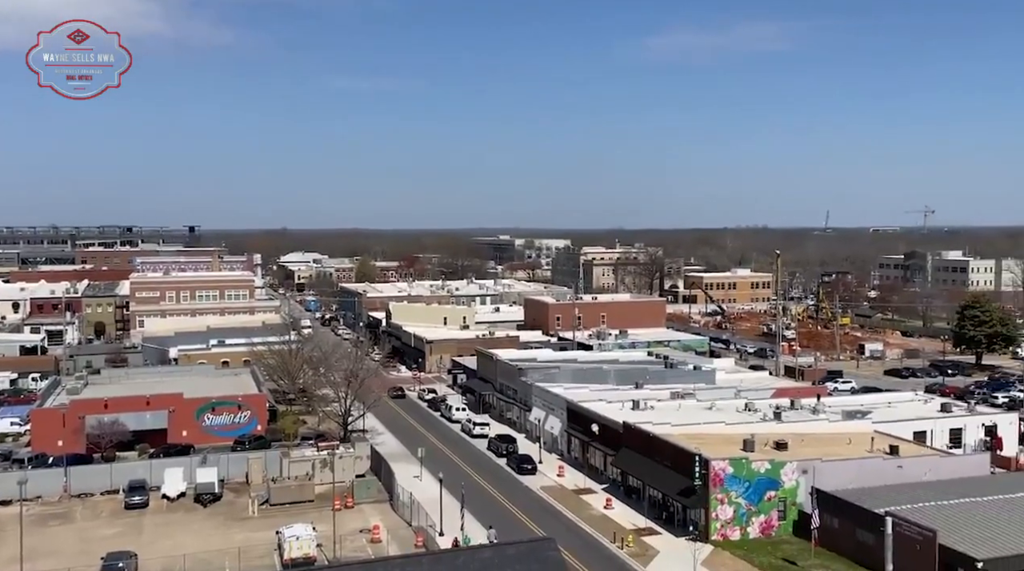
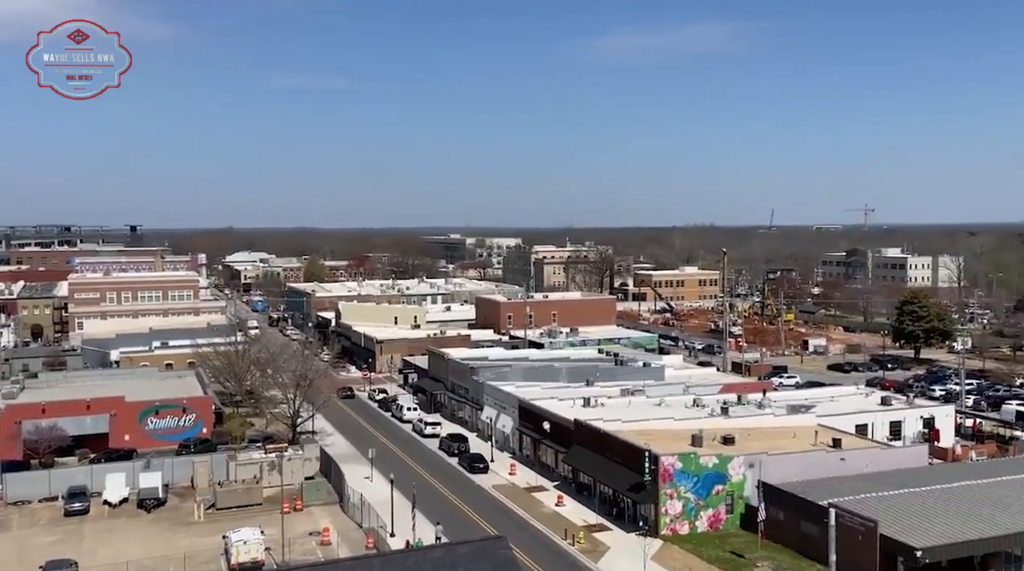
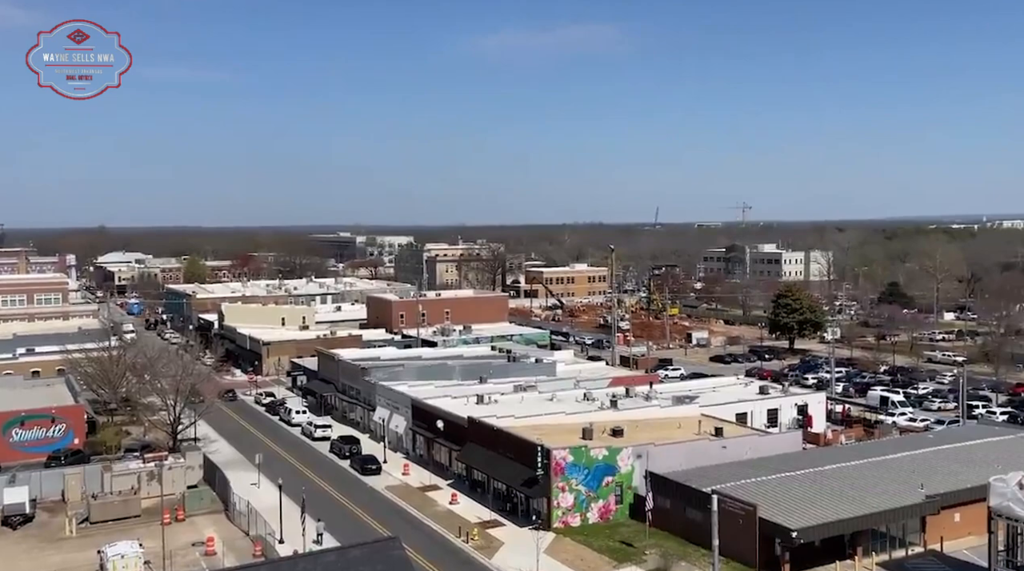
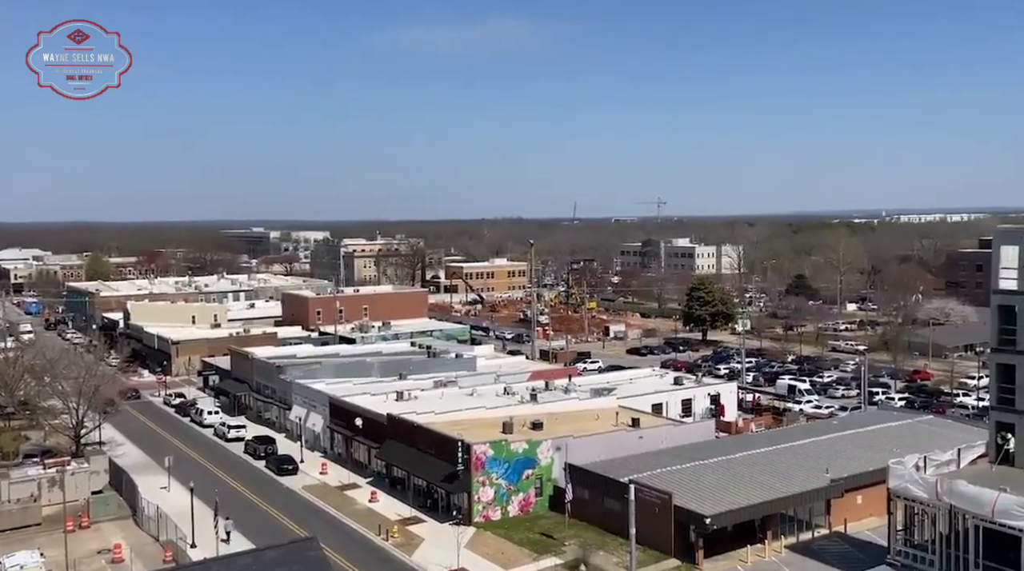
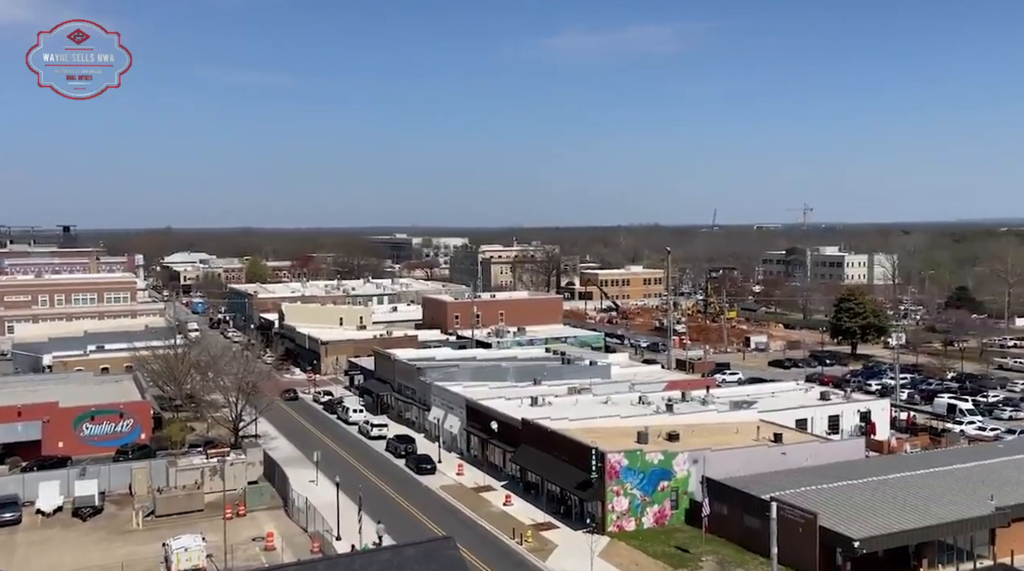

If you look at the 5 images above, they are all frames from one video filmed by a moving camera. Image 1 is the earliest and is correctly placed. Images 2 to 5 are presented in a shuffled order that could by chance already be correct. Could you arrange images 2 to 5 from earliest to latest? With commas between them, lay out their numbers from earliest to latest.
2, 5, 3, 4
